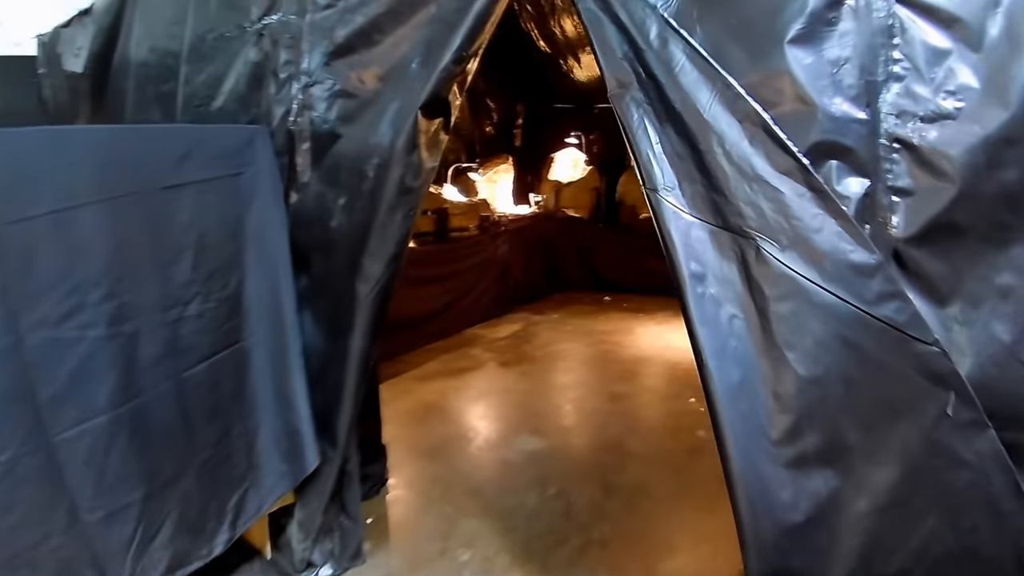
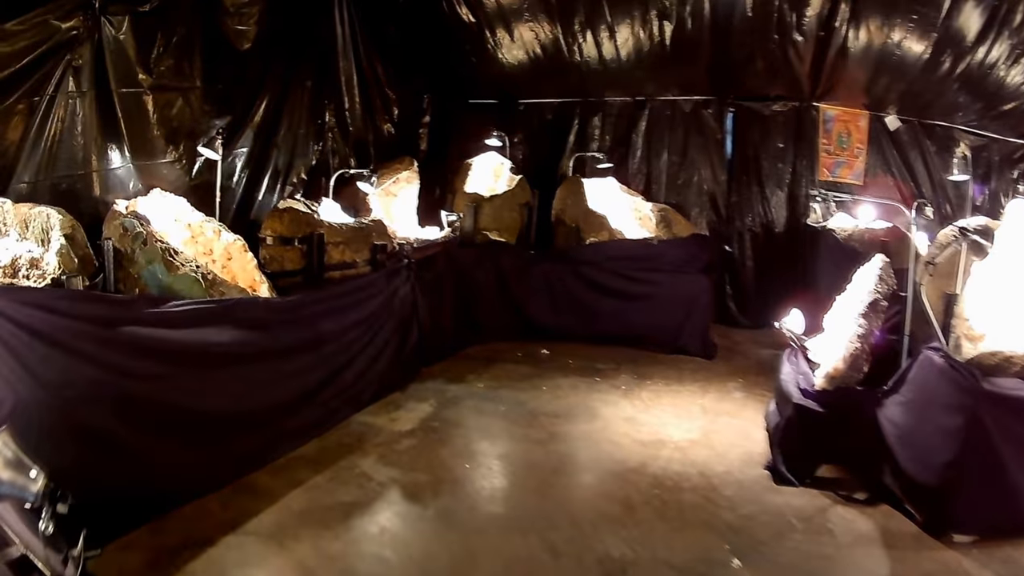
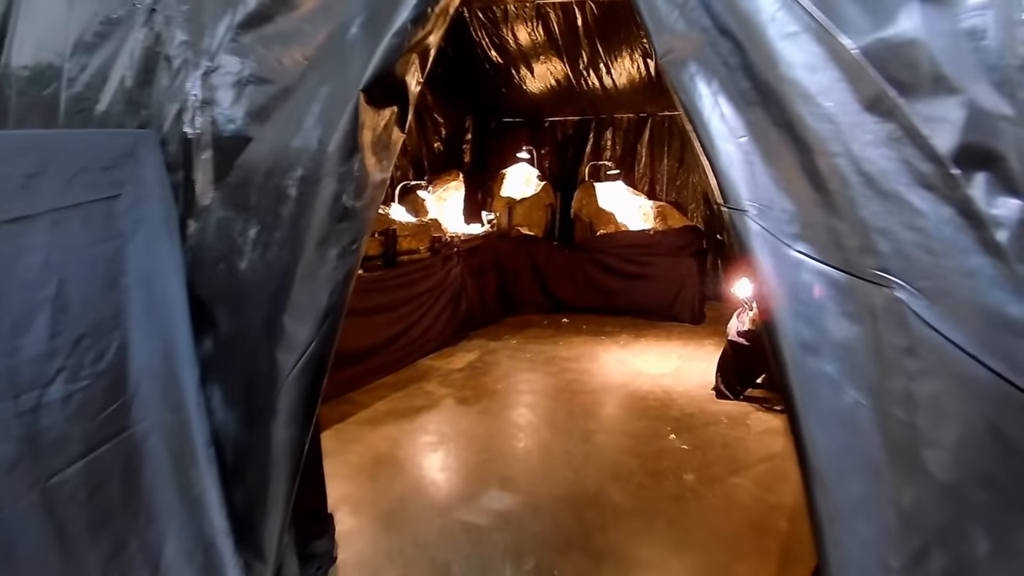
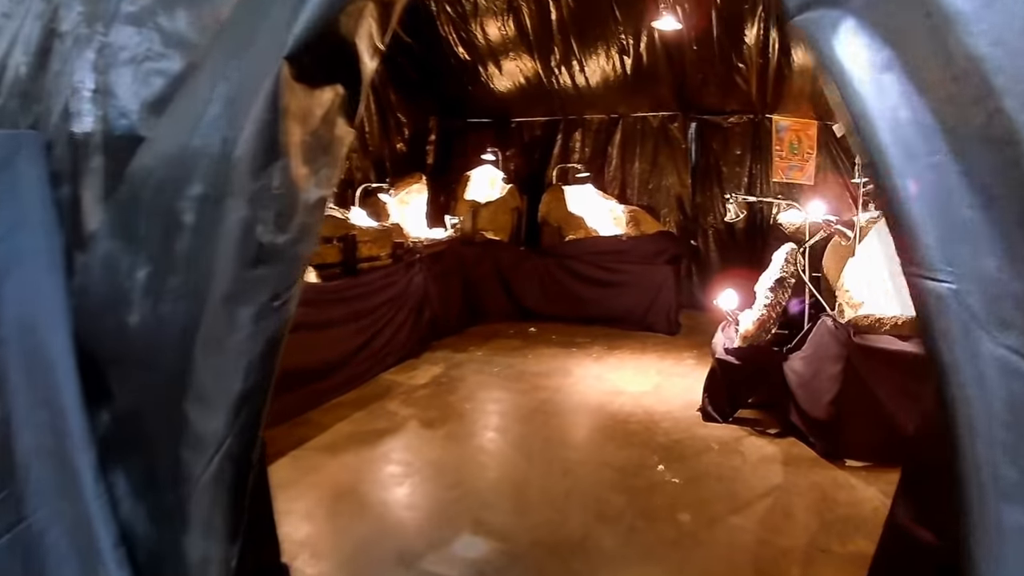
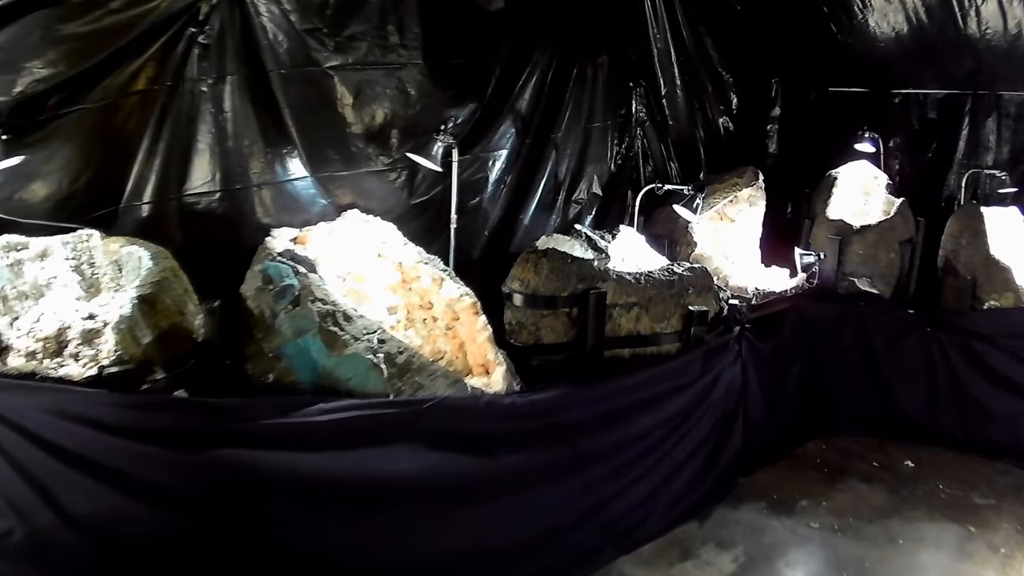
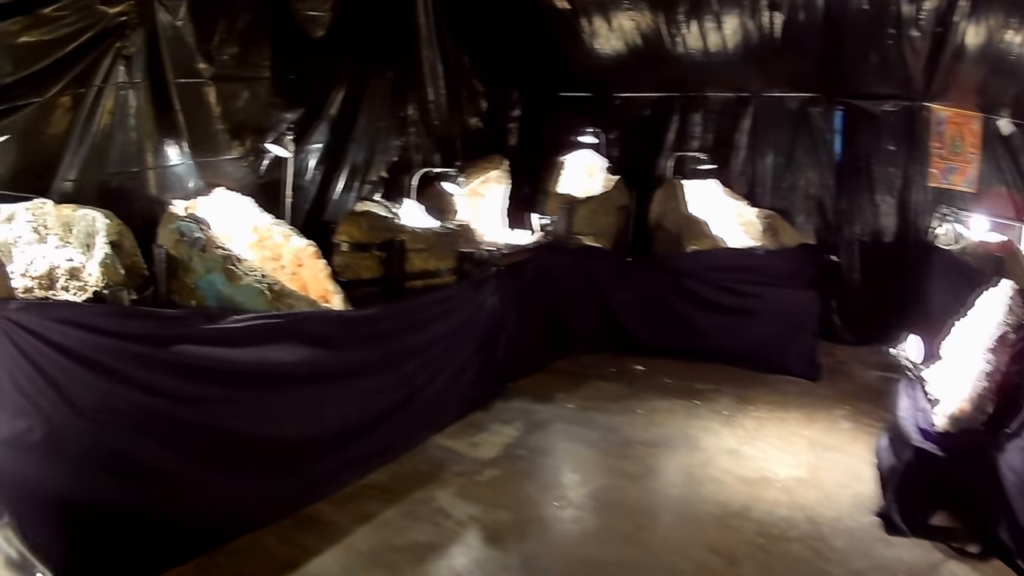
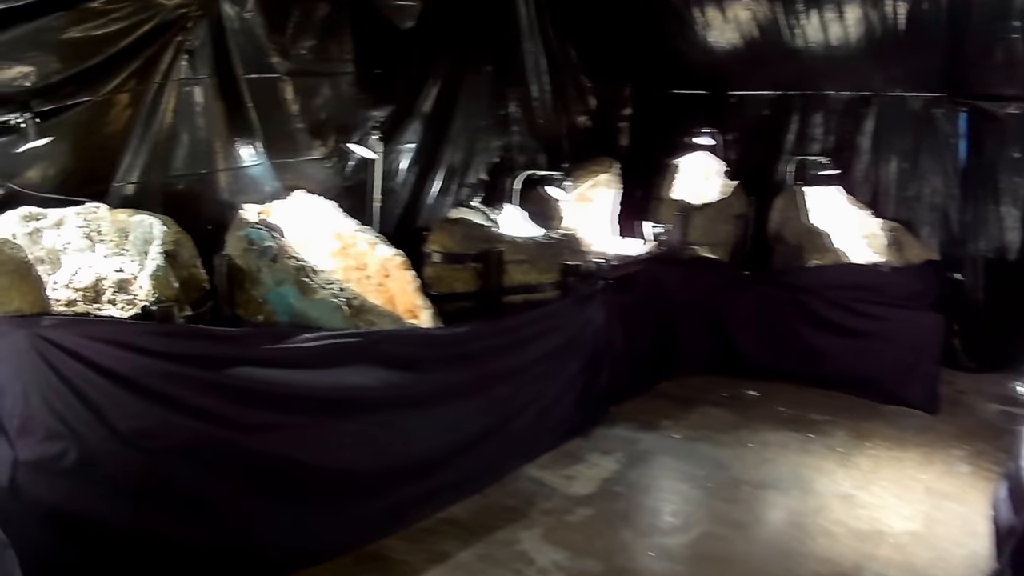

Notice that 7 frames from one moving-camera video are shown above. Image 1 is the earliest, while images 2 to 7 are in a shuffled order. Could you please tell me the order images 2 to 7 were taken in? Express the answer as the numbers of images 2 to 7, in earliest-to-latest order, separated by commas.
3, 4, 2, 6, 7, 5
